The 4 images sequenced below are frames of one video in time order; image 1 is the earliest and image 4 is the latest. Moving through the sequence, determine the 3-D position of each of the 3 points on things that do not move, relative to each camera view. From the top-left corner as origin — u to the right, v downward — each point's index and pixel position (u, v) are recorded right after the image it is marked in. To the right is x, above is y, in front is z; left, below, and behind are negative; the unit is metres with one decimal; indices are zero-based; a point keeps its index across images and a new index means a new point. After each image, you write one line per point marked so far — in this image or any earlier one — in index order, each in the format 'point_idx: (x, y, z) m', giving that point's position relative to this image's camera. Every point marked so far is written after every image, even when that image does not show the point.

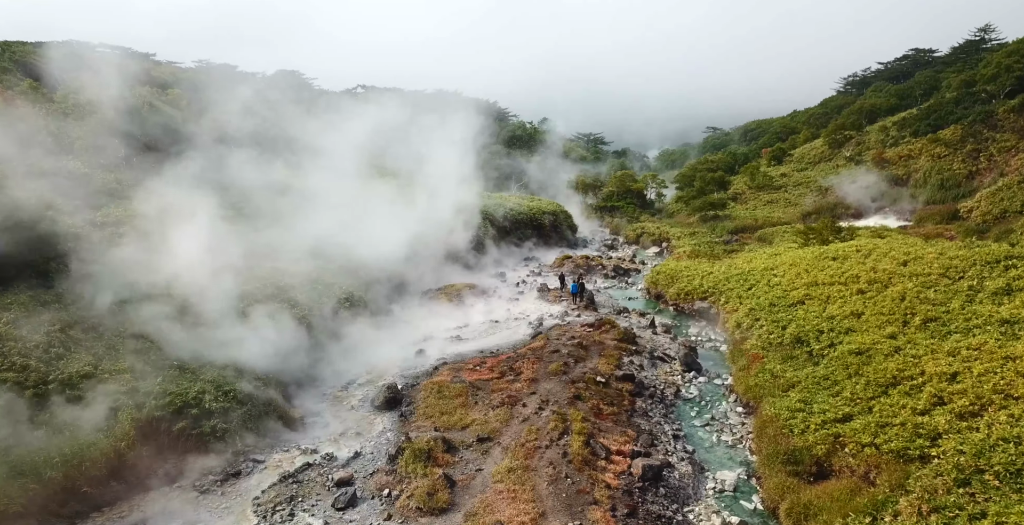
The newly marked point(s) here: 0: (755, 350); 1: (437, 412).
0: (+8.6, -3.1, +20.0) m
1: (-2.1, -4.3, +16.2) m
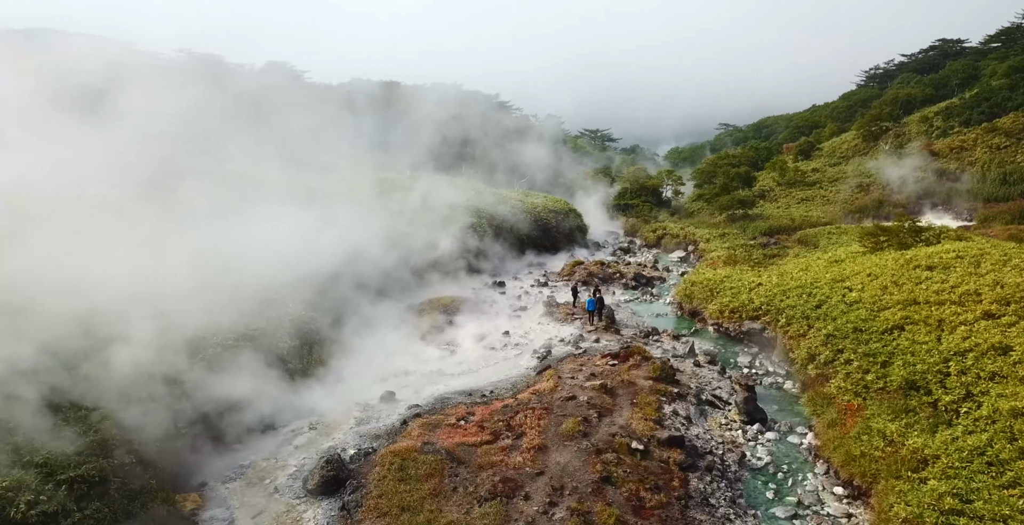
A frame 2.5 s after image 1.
0: (+8.5, -3.4, +14.5) m
1: (-2.2, -4.6, +10.7) m
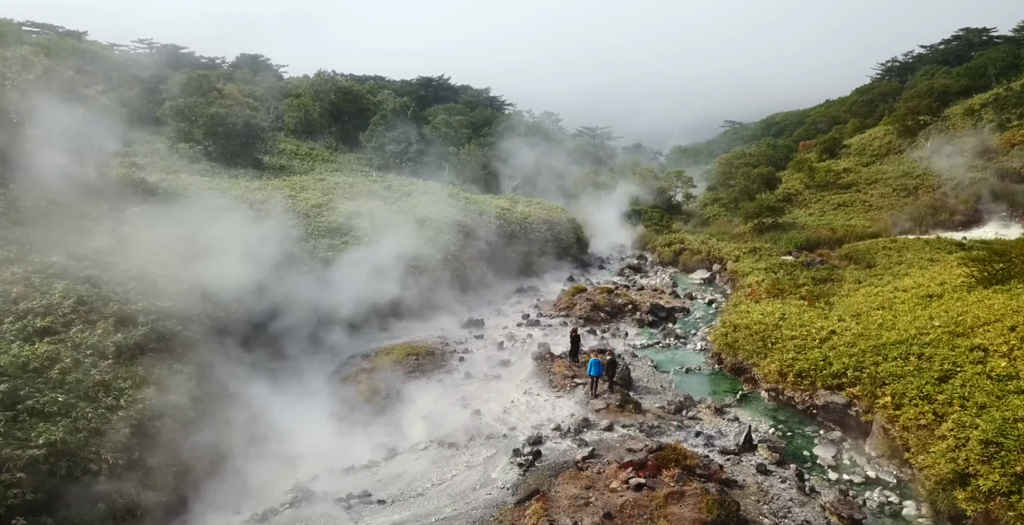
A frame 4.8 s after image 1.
0: (+7.8, -4.6, +8.0) m
1: (-2.9, -5.8, +4.3) m
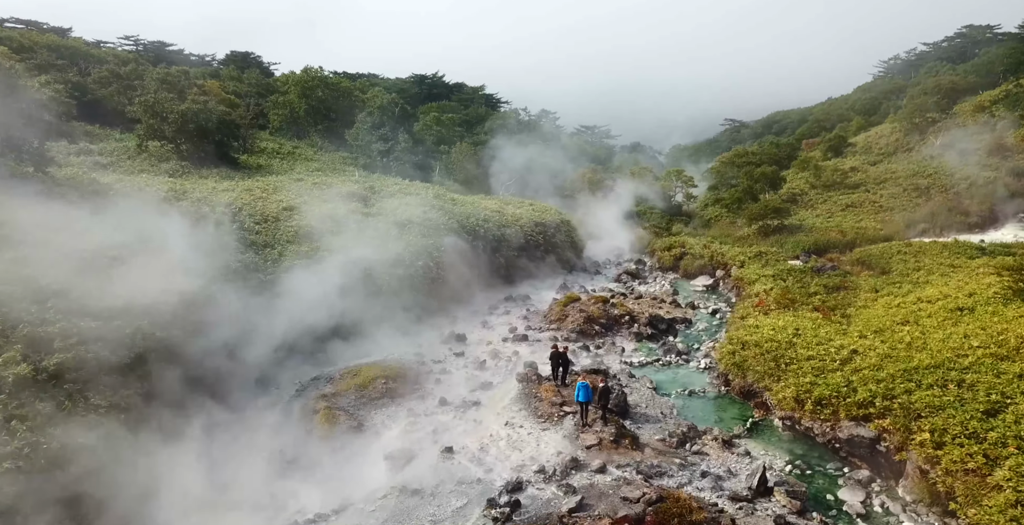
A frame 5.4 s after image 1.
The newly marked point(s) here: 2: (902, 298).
0: (+7.4, -4.9, +6.2) m
1: (-3.3, -6.1, +2.4) m
2: (+13.0, -1.2, +18.9) m
